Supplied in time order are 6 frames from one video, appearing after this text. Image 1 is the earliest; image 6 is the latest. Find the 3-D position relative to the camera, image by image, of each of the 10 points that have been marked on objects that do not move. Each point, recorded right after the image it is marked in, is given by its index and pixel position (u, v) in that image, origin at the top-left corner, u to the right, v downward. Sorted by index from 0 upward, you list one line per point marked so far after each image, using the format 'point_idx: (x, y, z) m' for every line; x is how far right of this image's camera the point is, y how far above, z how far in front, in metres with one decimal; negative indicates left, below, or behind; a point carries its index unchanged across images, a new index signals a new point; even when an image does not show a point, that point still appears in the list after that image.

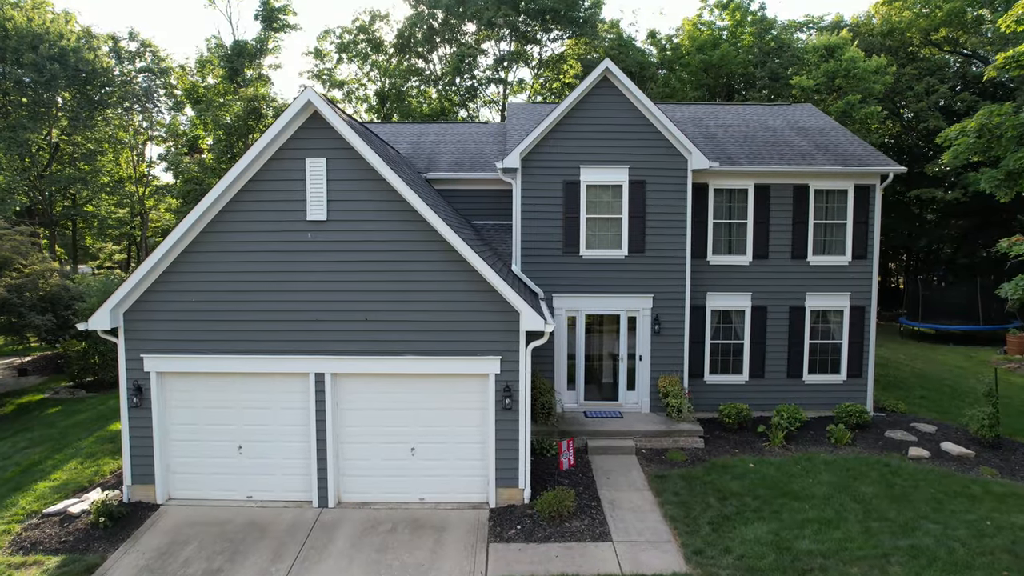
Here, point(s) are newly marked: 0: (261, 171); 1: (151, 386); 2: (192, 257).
0: (-3.5, +1.6, +8.9) m
1: (-5.1, -1.4, +9.2) m
2: (-4.5, +0.4, +9.1) m
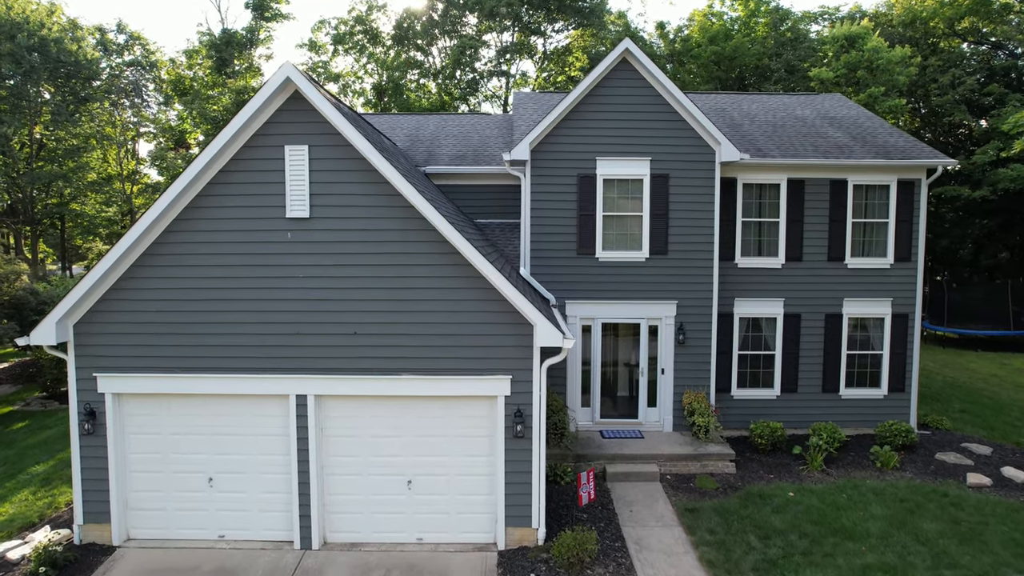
0: (-3.3, +1.5, +7.7) m
1: (-5.0, -1.5, +7.9) m
2: (-4.3, +0.3, +7.8) m
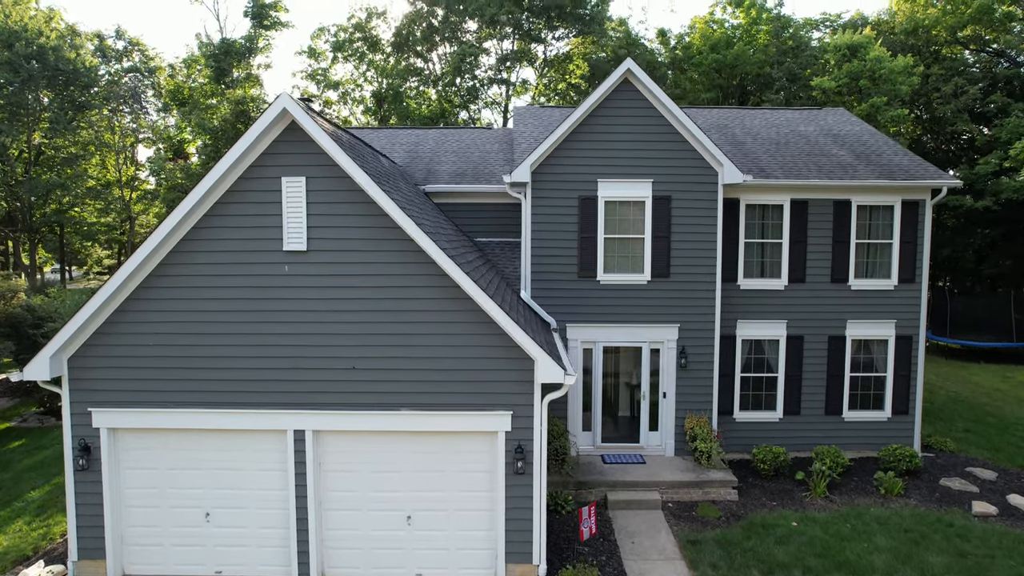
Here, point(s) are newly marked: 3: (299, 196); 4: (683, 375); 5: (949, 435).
0: (-3.3, +1.1, +7.6) m
1: (-5.0, -1.9, +7.8) m
2: (-4.3, -0.1, +7.7) m
3: (-2.5, +1.1, +7.6) m
4: (+3.0, -1.5, +11.4) m
5: (+9.6, -3.2, +14.1) m
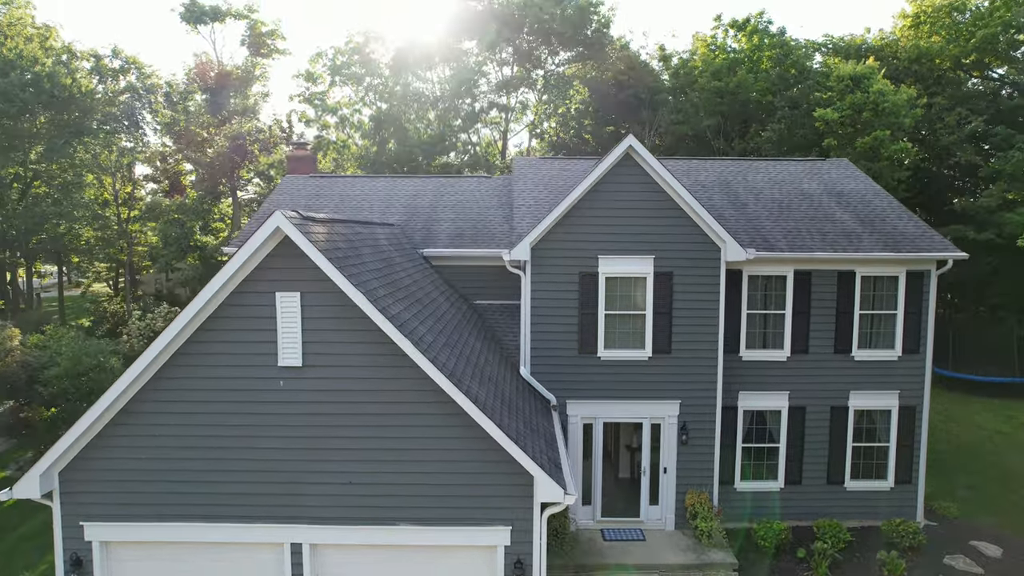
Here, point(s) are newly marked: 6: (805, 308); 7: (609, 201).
0: (-3.3, -0.2, +7.4) m
1: (-5.0, -3.2, +7.7) m
2: (-4.3, -1.4, +7.6) m
3: (-2.5, -0.3, +7.4) m
4: (+3.0, -2.8, +11.3) m
5: (+9.6, -4.5, +14.0) m
6: (+5.3, -0.4, +11.7) m
7: (+1.6, +1.5, +10.9) m
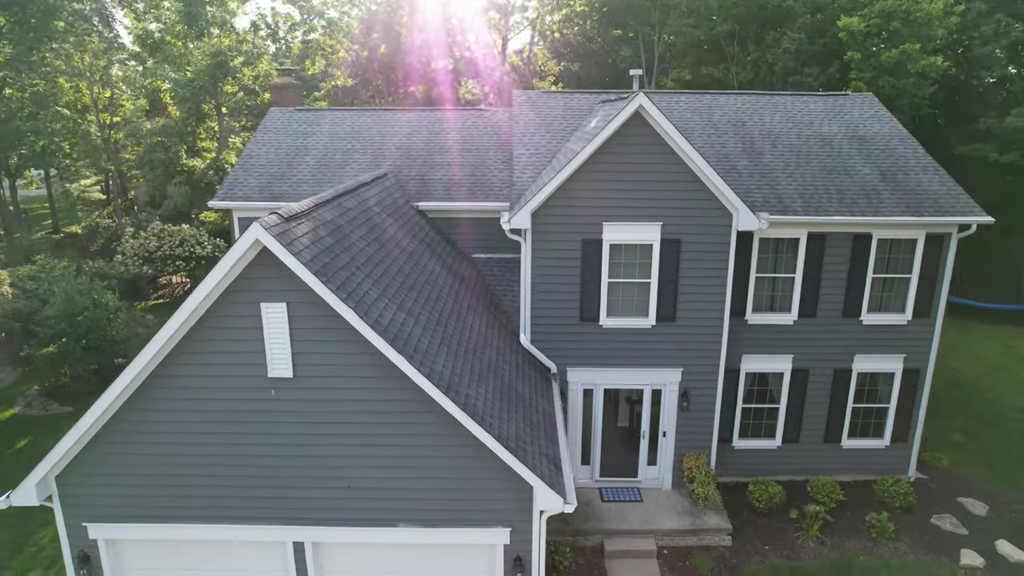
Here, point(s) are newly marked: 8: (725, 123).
0: (-3.4, -0.3, +7.0) m
1: (-5.0, -3.2, +7.8) m
2: (-4.3, -1.5, +7.4) m
3: (-2.5, -0.4, +7.0) m
4: (+3.0, -2.2, +11.3) m
5: (+9.6, -3.4, +14.2) m
6: (+5.3, +0.3, +11.2) m
7: (+1.6, +1.9, +10.1) m
8: (+4.4, +3.3, +13.1) m
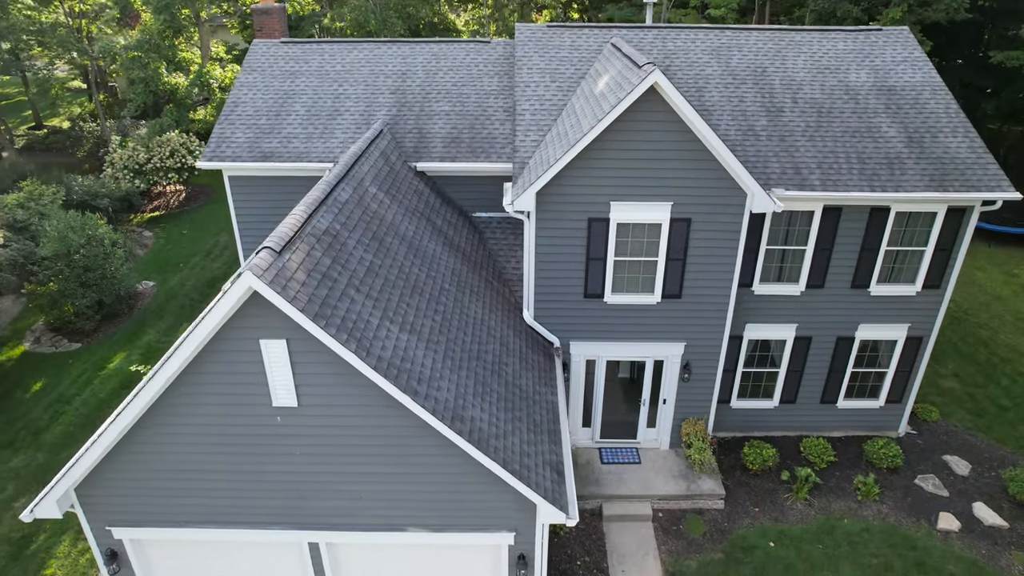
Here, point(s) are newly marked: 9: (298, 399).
0: (-3.3, -0.7, +6.9) m
1: (-5.0, -3.4, +8.3) m
2: (-4.3, -1.8, +7.5) m
3: (-2.5, -0.7, +6.9) m
4: (+3.1, -1.7, +11.5) m
5: (+9.6, -2.3, +14.6) m
6: (+5.4, +0.7, +10.9) m
7: (+1.7, +2.1, +9.5) m
8: (+4.4, +4.1, +12.1) m
9: (-2.4, -1.2, +7.2) m
